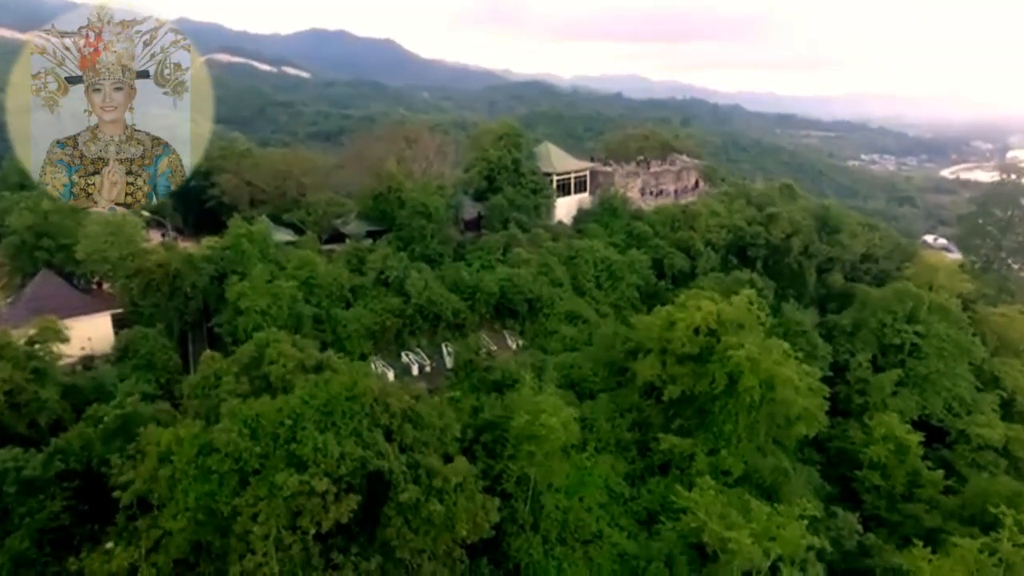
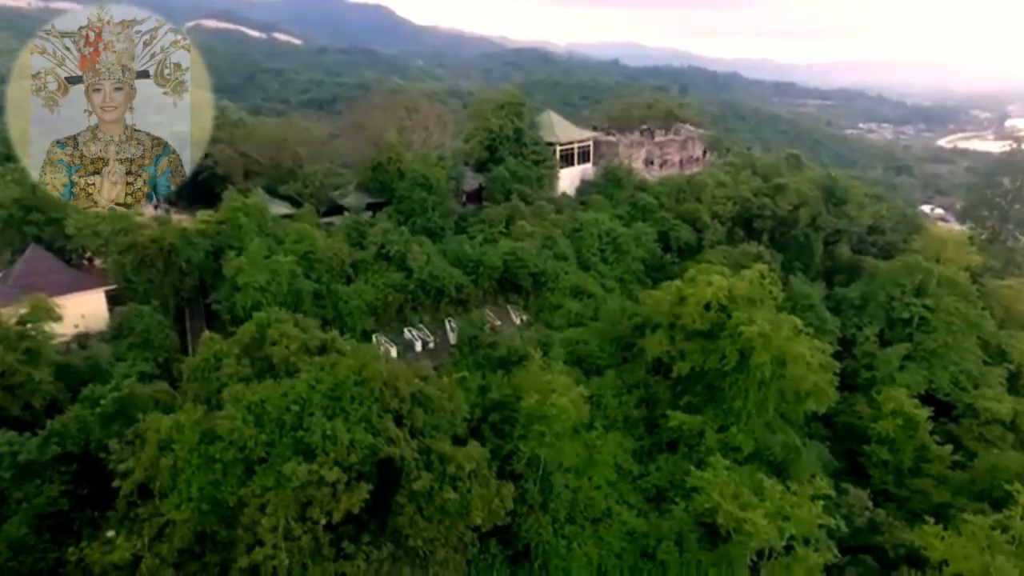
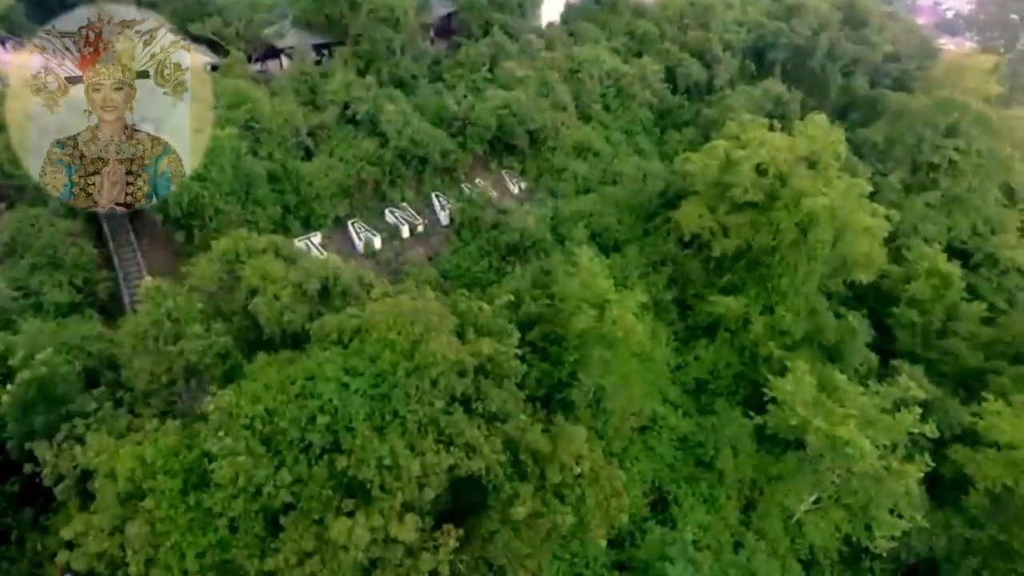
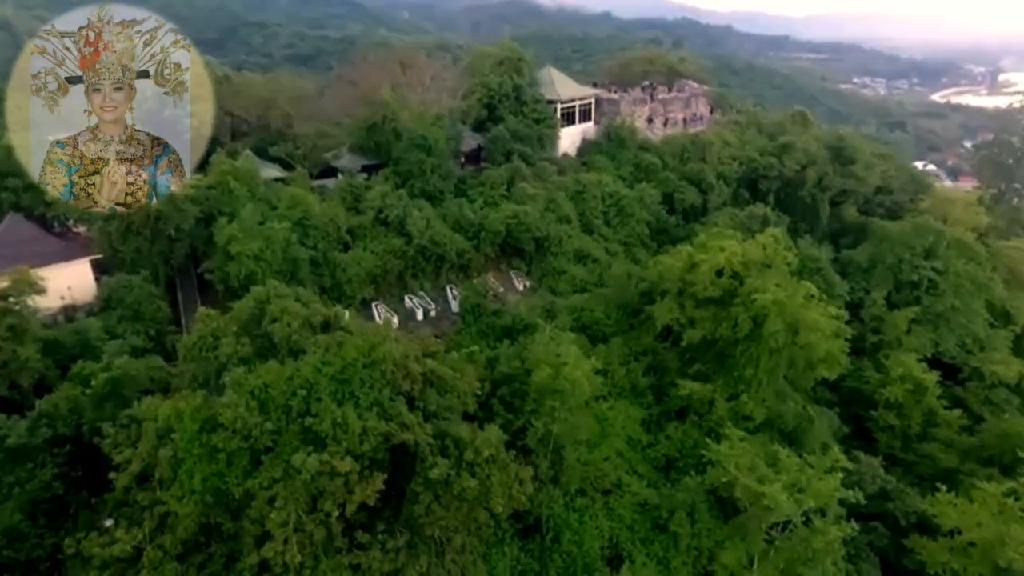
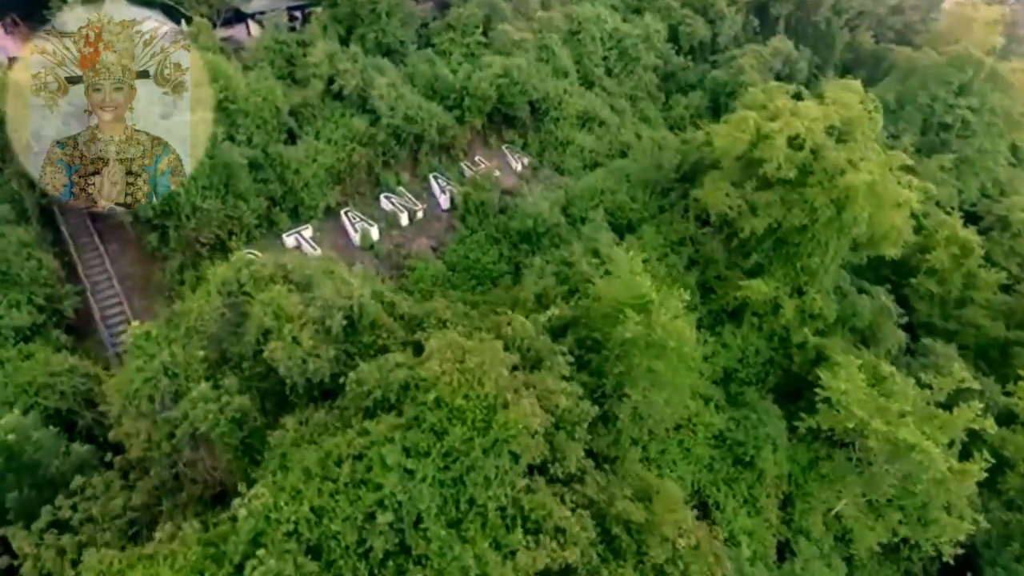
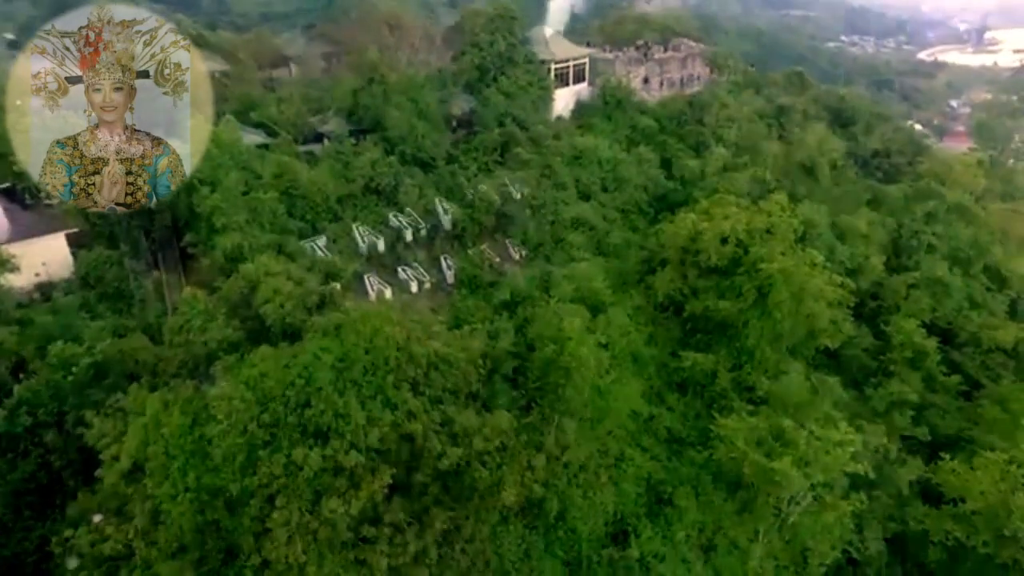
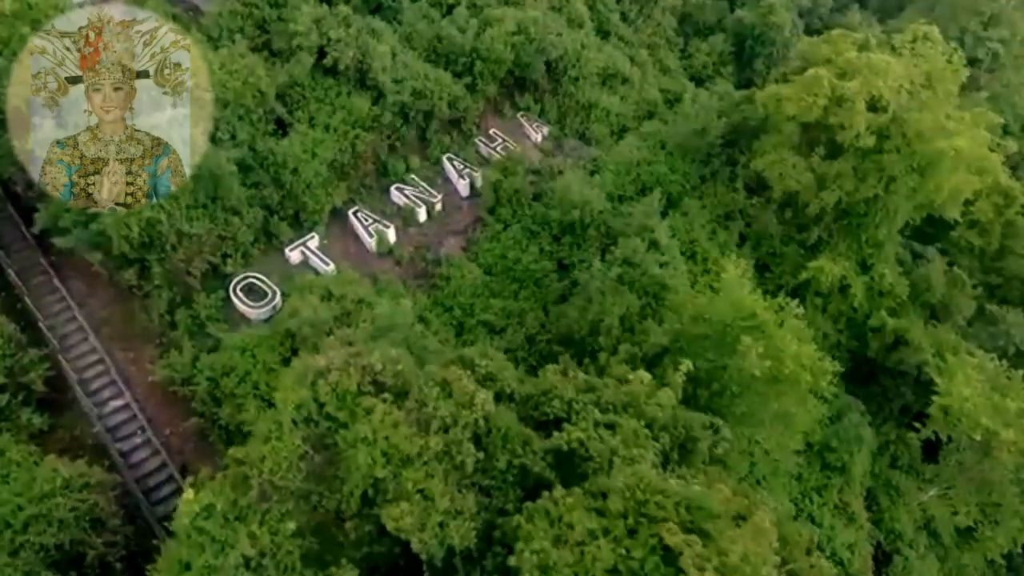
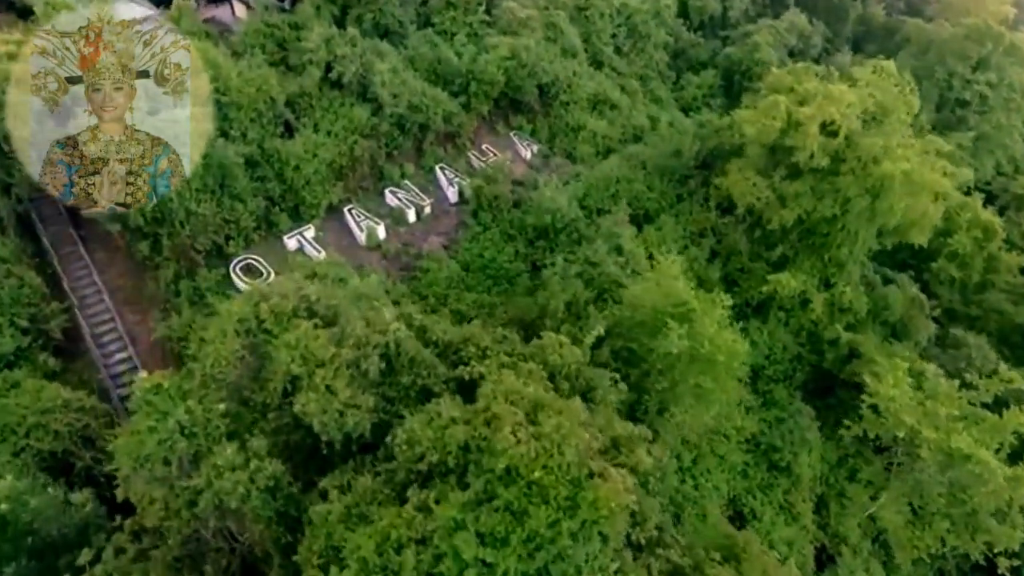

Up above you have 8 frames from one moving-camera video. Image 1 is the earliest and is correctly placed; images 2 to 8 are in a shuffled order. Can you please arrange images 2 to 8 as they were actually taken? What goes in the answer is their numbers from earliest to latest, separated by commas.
2, 4, 6, 3, 5, 8, 7
